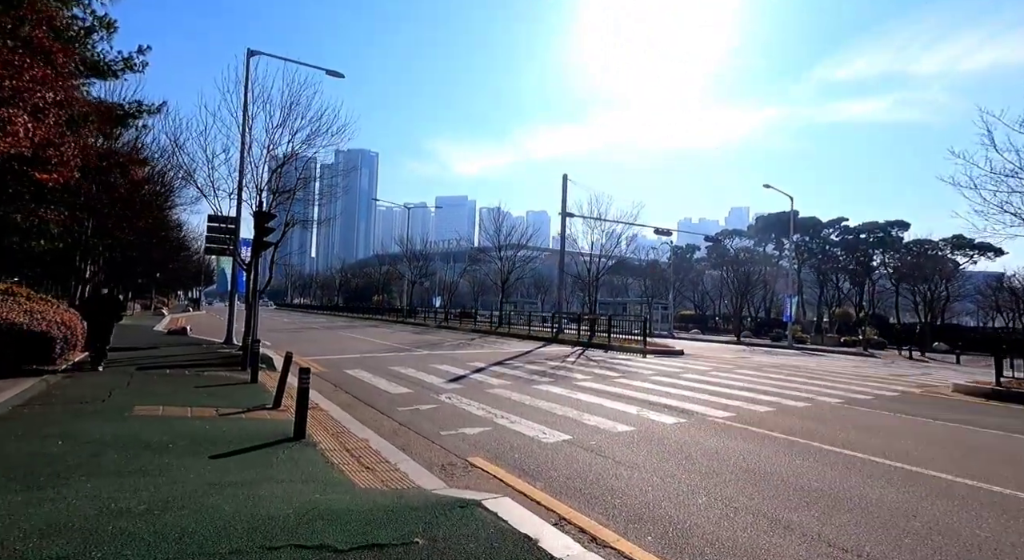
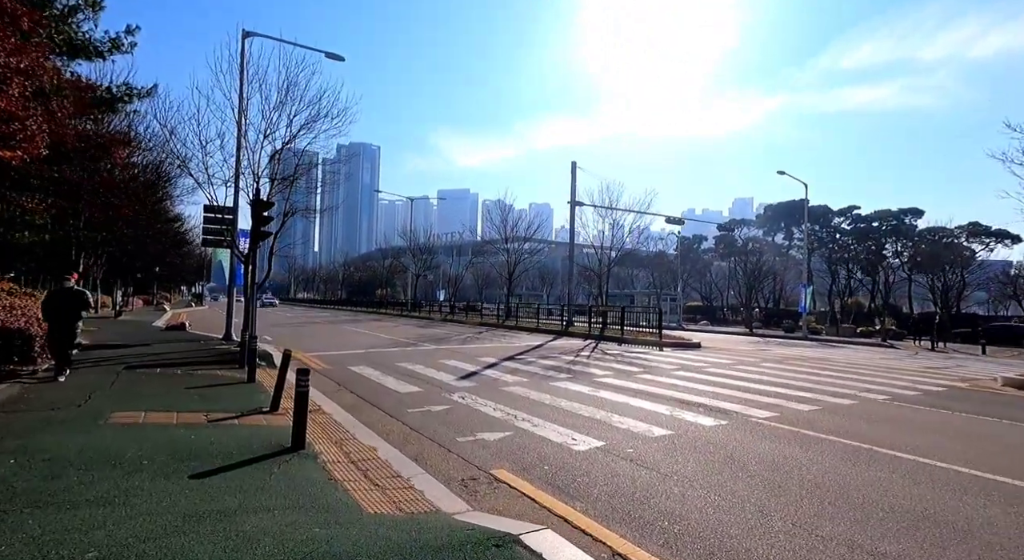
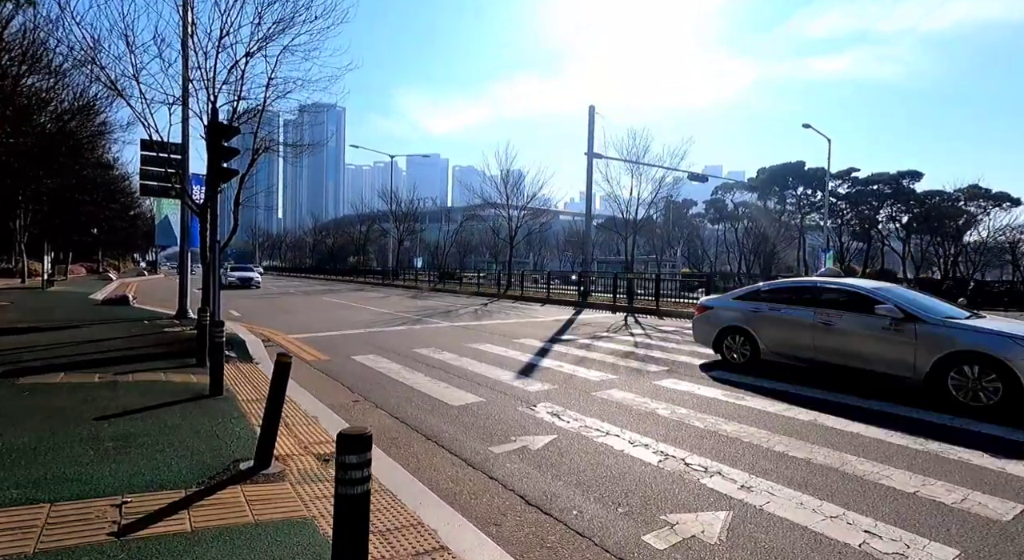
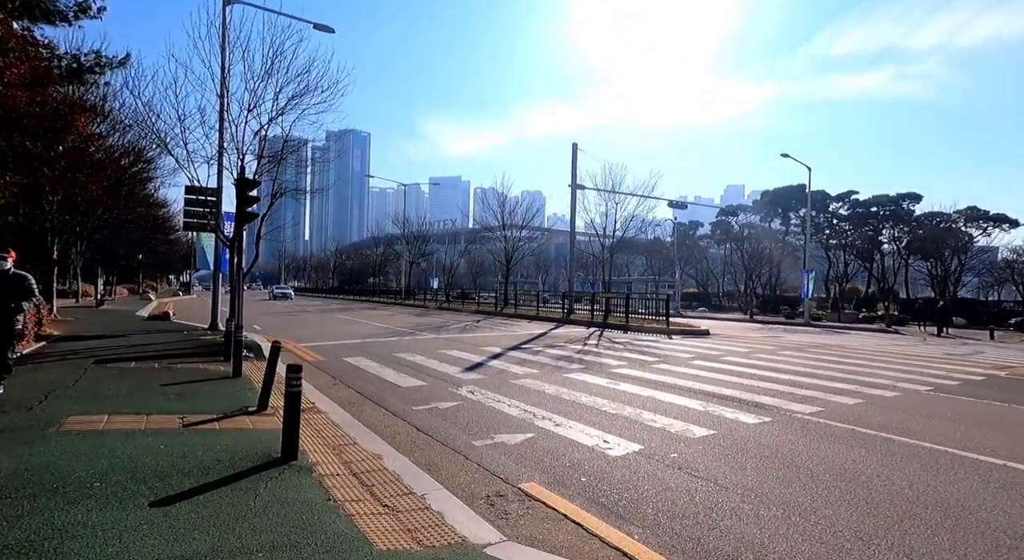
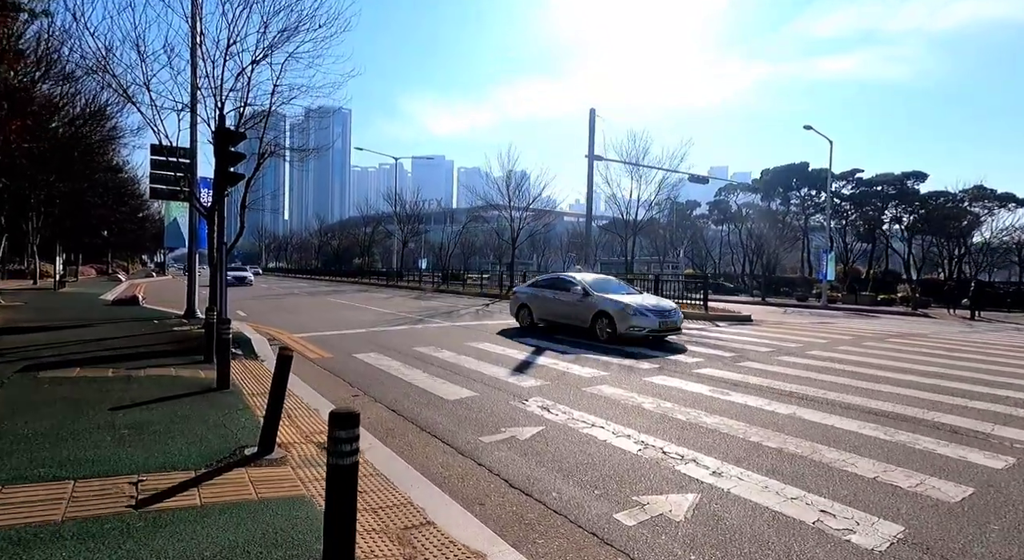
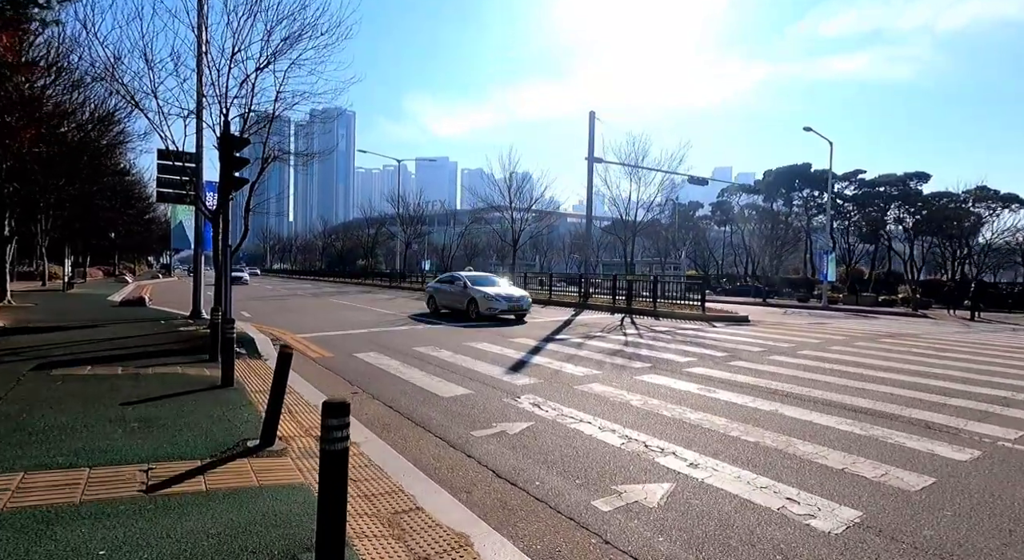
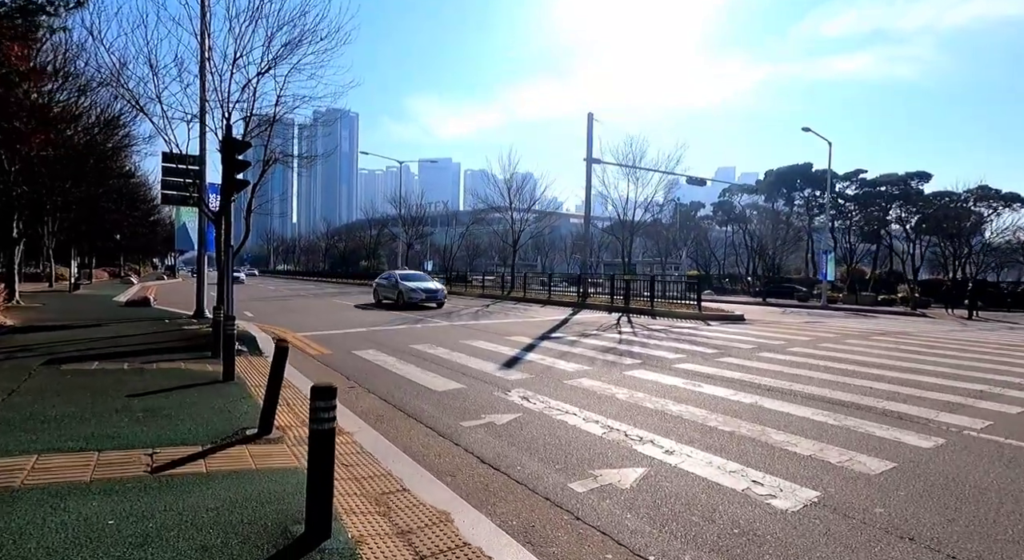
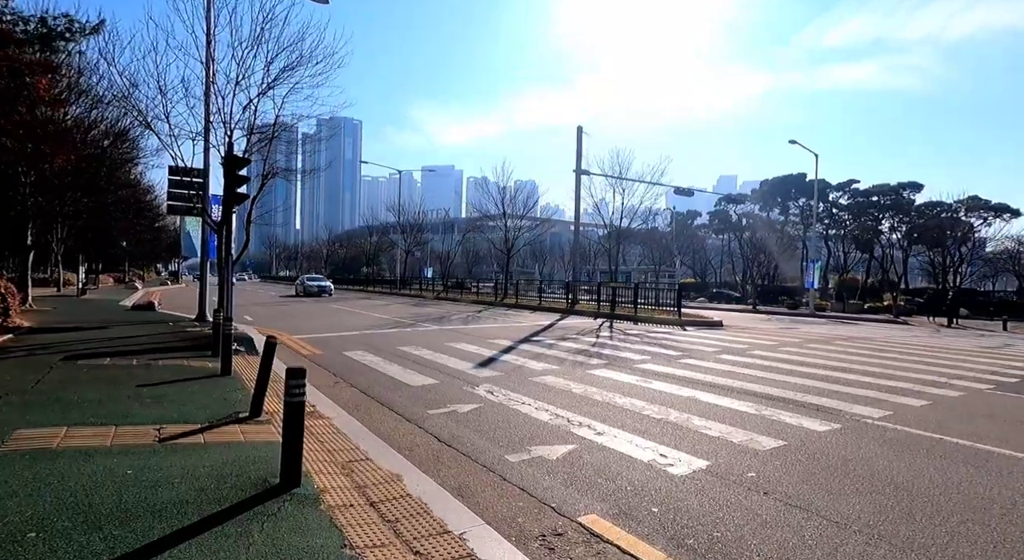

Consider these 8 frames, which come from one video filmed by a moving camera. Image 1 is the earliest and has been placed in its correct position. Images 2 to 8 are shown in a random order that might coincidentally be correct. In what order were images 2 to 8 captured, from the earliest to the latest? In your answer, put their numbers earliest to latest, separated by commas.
2, 4, 8, 7, 6, 5, 3
